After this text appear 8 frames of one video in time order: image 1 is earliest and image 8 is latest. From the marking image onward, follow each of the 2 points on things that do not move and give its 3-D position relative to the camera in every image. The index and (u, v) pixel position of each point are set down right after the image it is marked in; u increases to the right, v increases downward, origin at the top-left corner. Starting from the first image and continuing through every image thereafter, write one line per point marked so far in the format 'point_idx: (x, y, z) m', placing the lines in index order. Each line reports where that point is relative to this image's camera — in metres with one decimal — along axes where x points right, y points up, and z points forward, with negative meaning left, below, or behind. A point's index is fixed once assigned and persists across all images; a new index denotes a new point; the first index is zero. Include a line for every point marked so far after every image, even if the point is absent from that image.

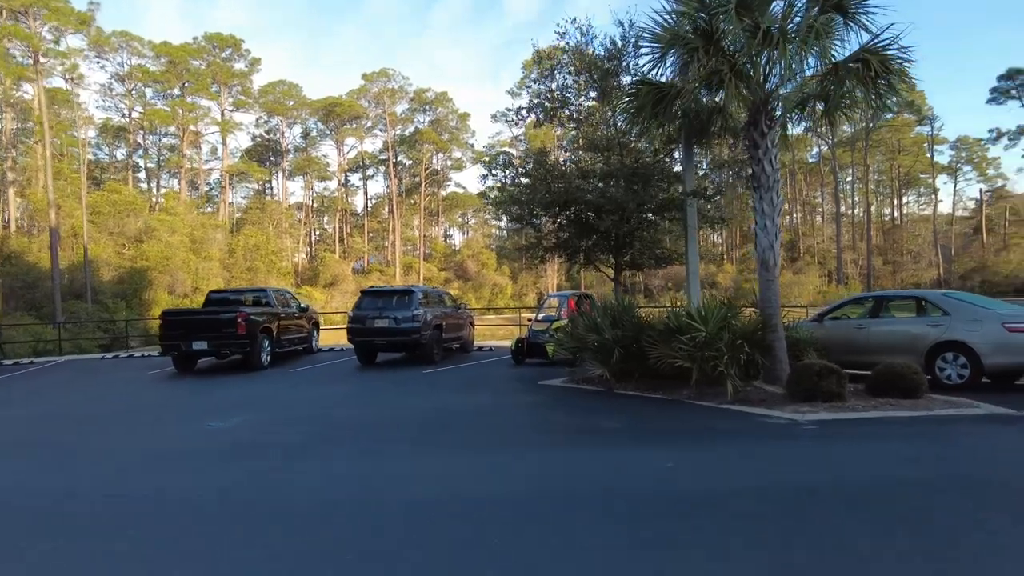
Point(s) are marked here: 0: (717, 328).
0: (+2.7, -0.5, +8.9) m
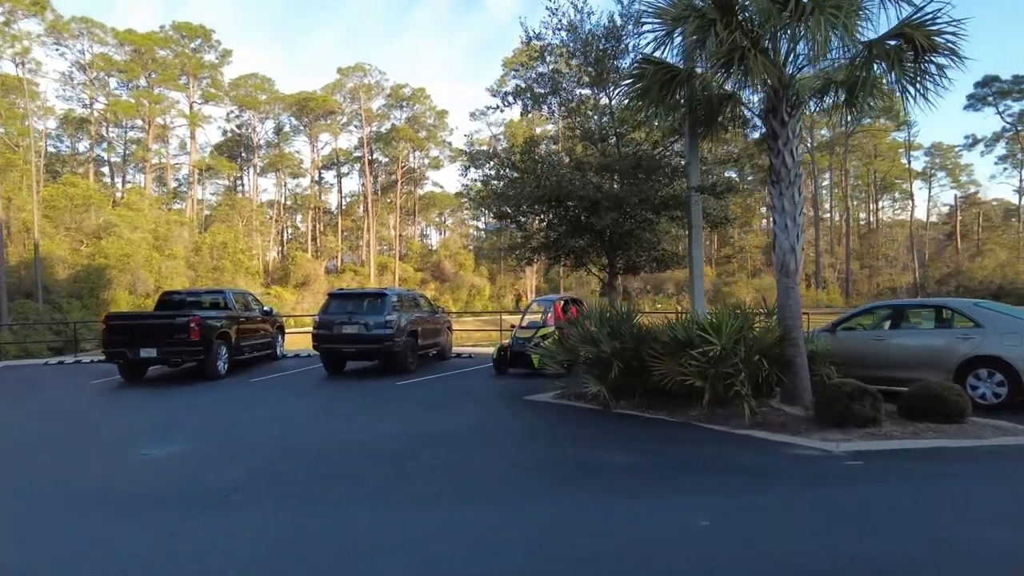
0: (+2.5, -0.6, +7.8) m
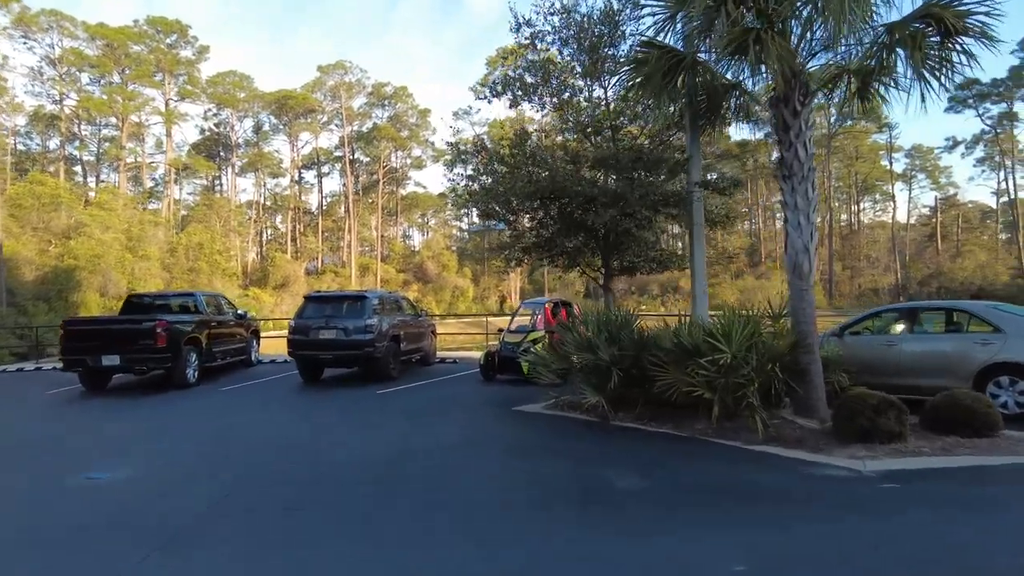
0: (+2.4, -0.6, +7.2) m
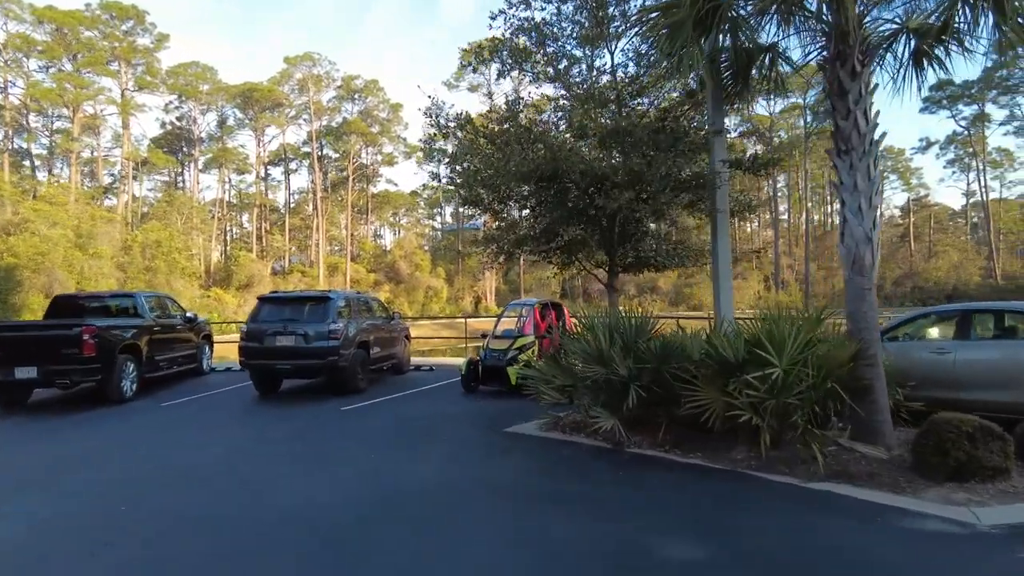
0: (+2.4, -0.6, +5.8) m
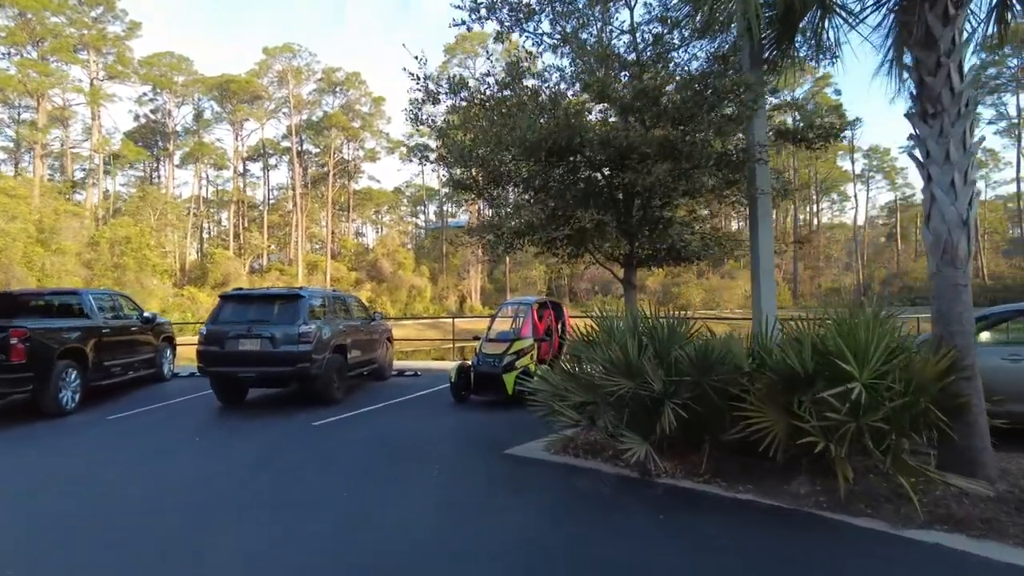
0: (+2.5, -0.6, +4.6) m
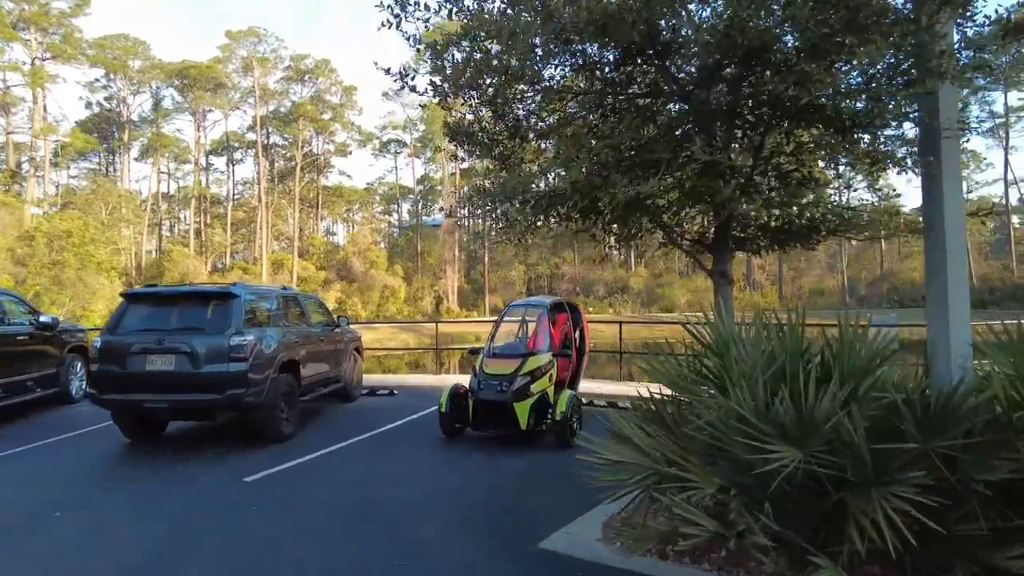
0: (+2.9, -0.6, +2.1) m
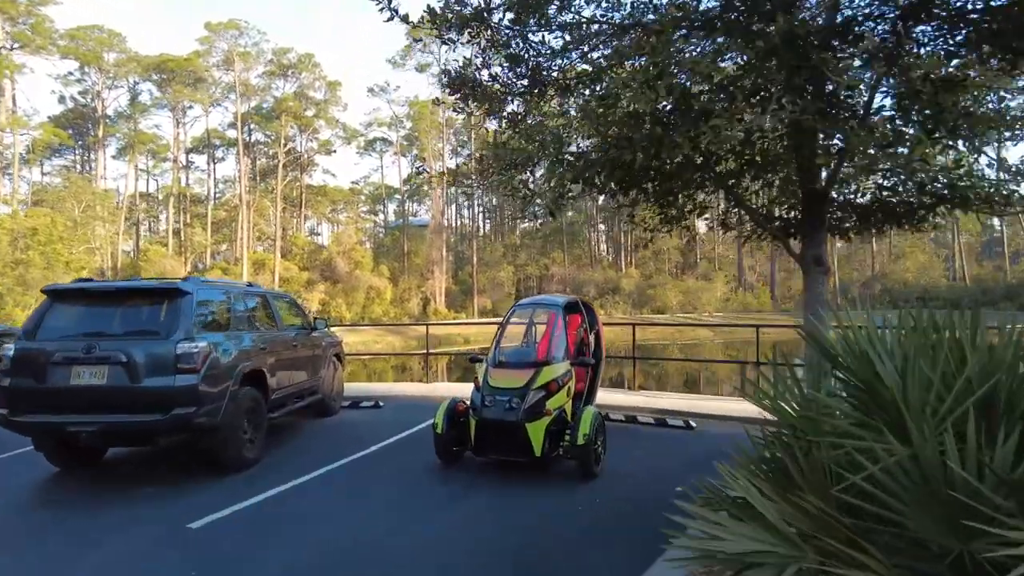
0: (+3.1, -0.5, +0.9) m
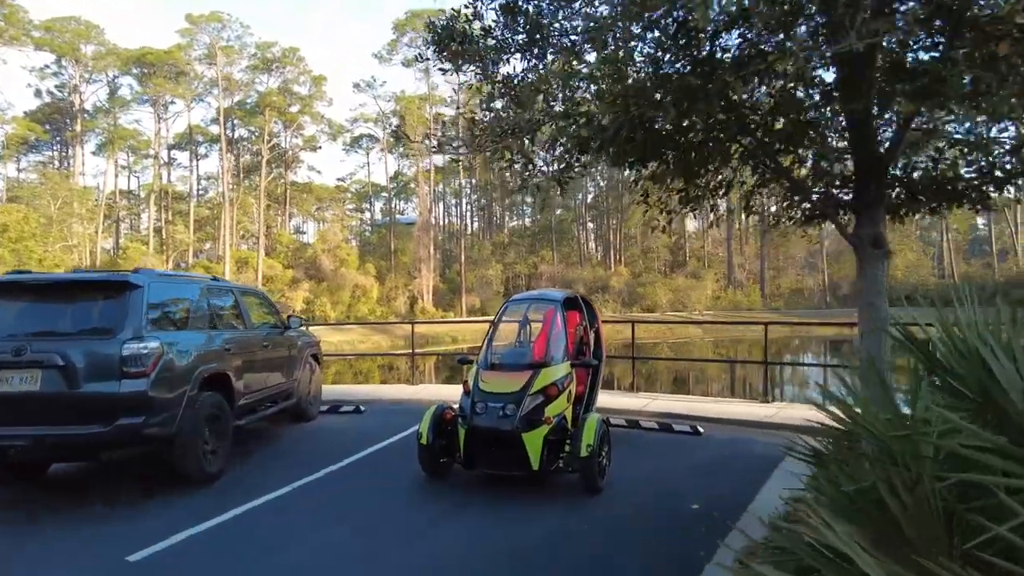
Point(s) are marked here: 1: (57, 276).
0: (+3.1, -0.4, +0.3) m
1: (-3.6, +0.1, +5.4) m
